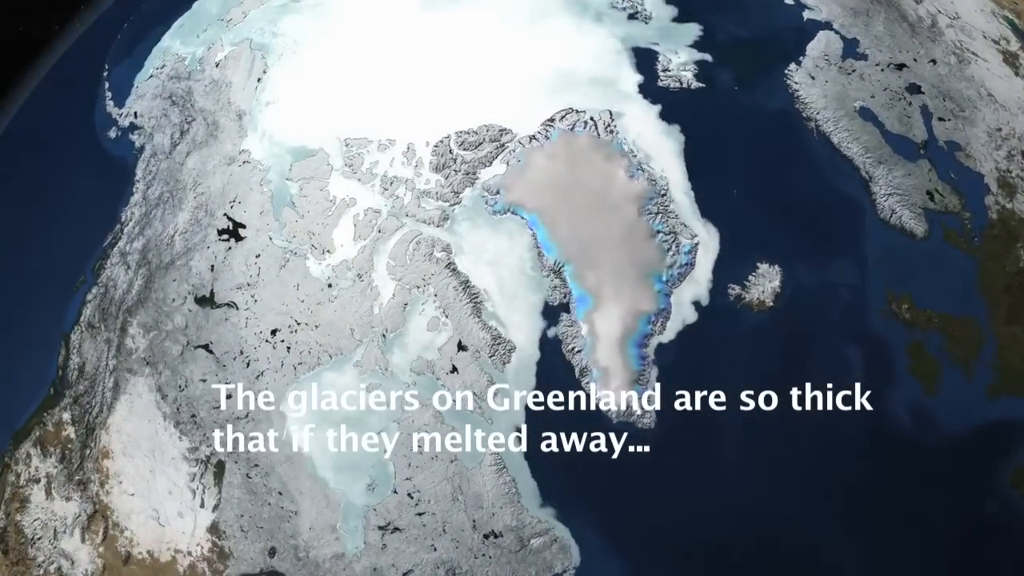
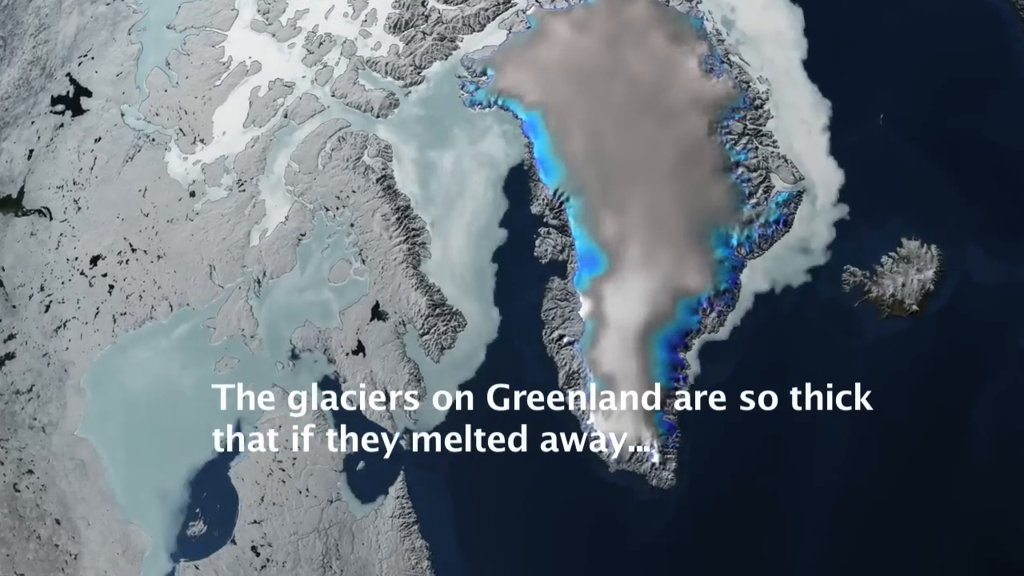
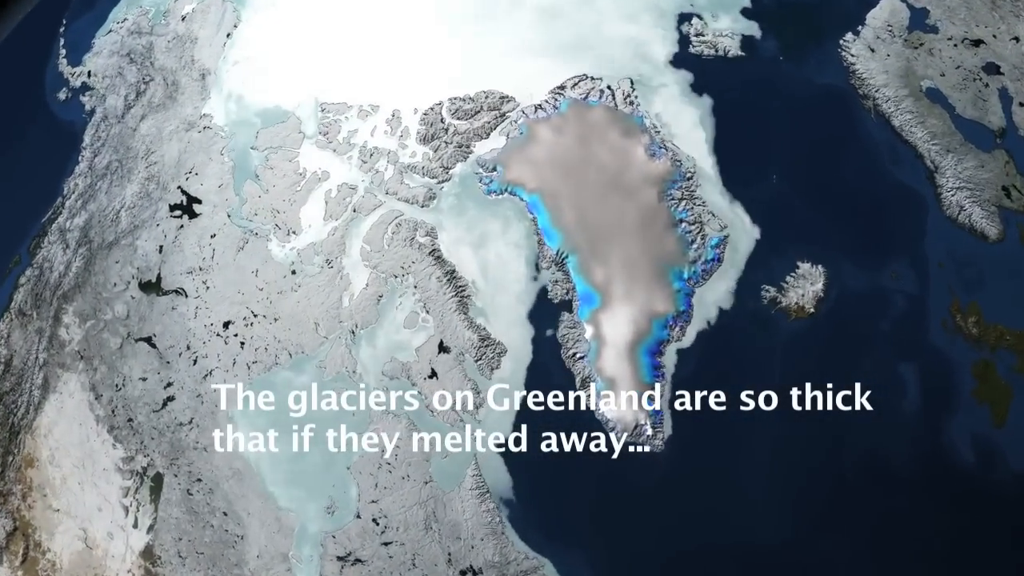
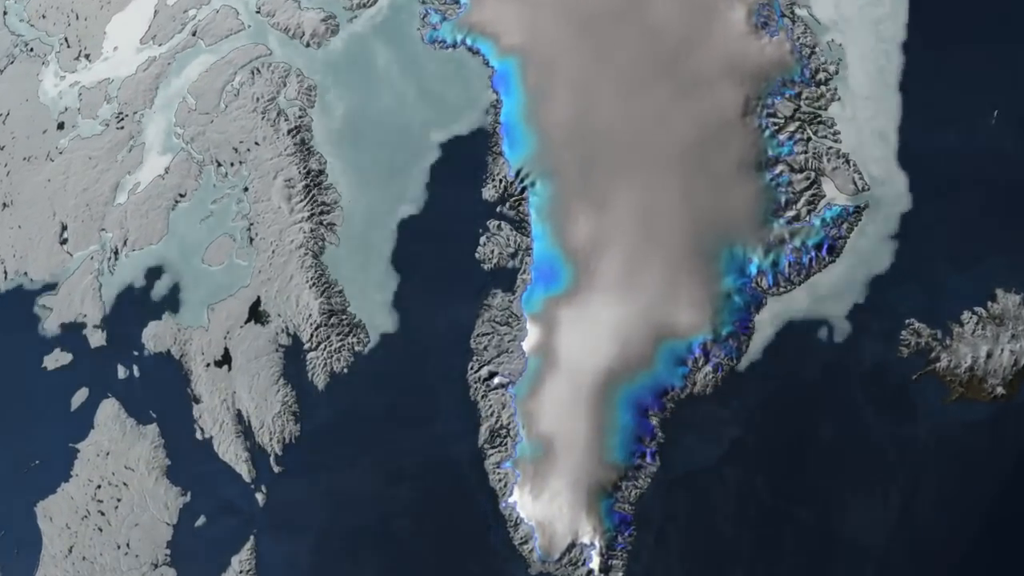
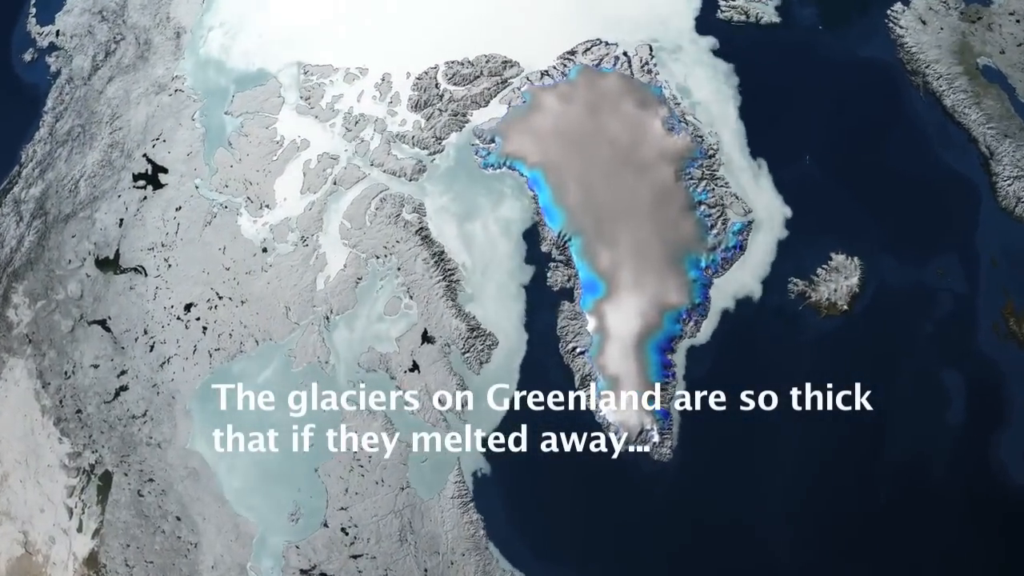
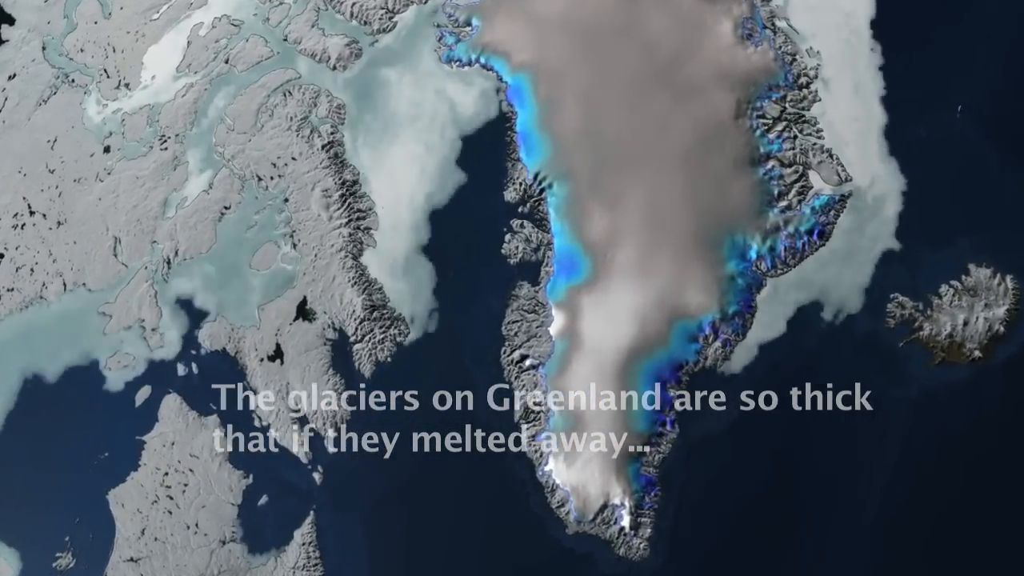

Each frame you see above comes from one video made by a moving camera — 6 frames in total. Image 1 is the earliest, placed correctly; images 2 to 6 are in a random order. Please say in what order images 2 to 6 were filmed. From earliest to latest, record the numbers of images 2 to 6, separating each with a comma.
3, 5, 2, 6, 4
